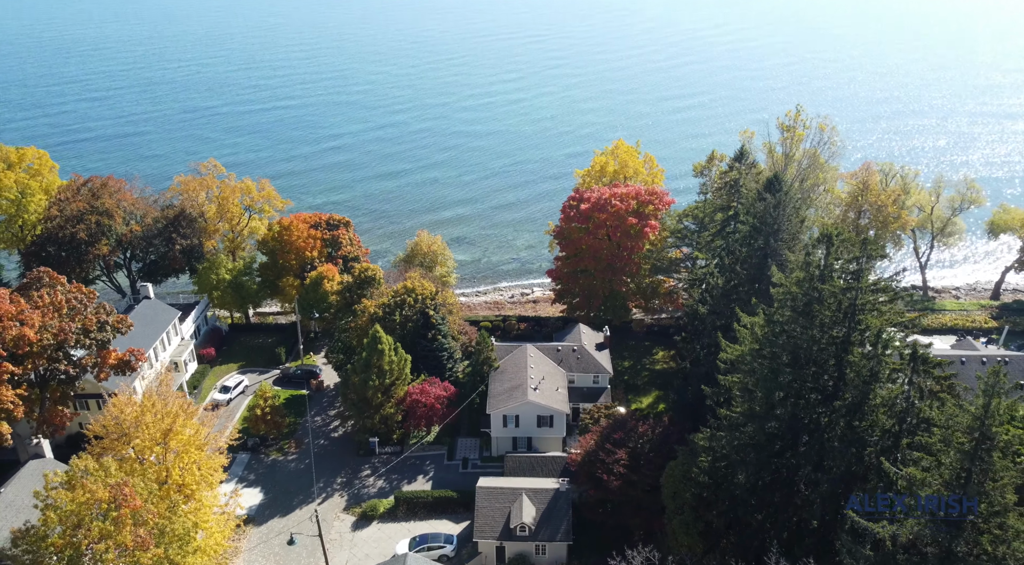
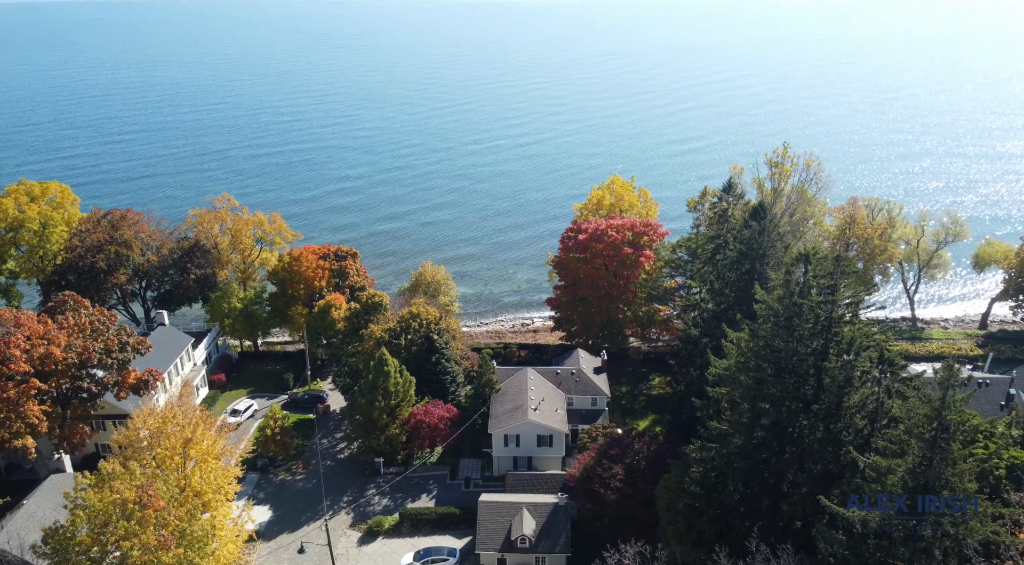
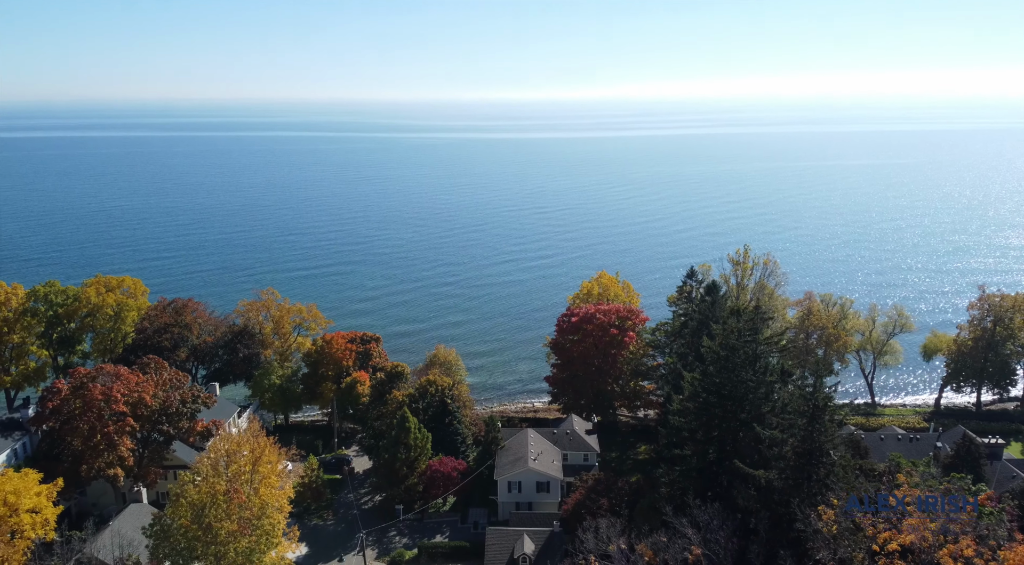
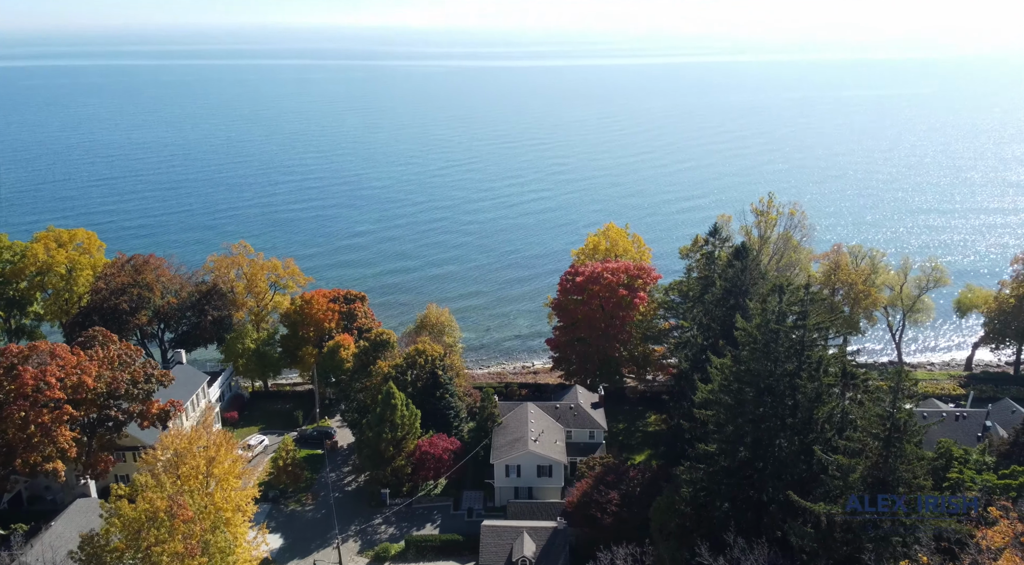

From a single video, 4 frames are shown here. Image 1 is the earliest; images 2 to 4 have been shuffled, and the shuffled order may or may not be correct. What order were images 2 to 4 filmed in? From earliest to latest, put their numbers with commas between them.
2, 4, 3
